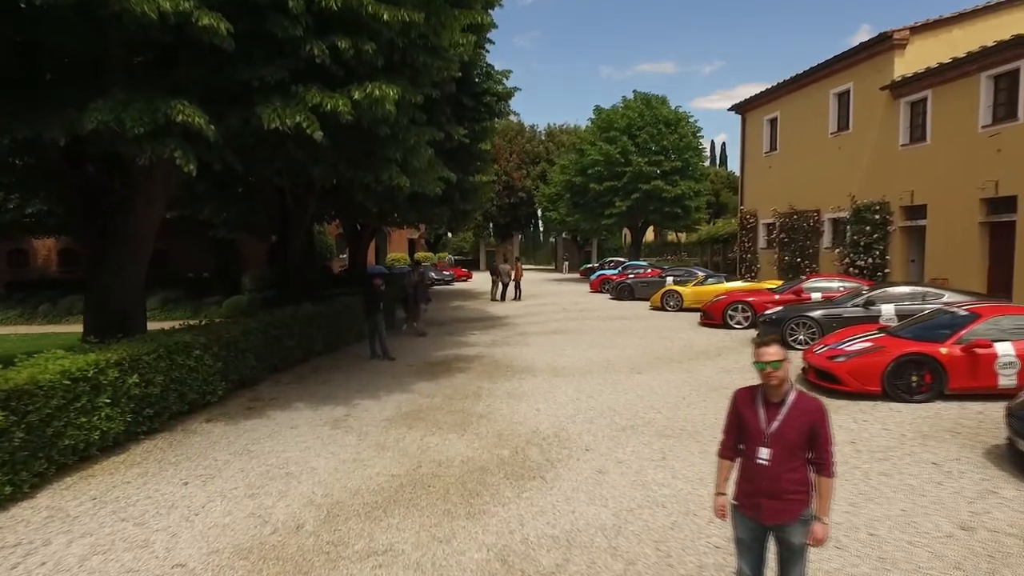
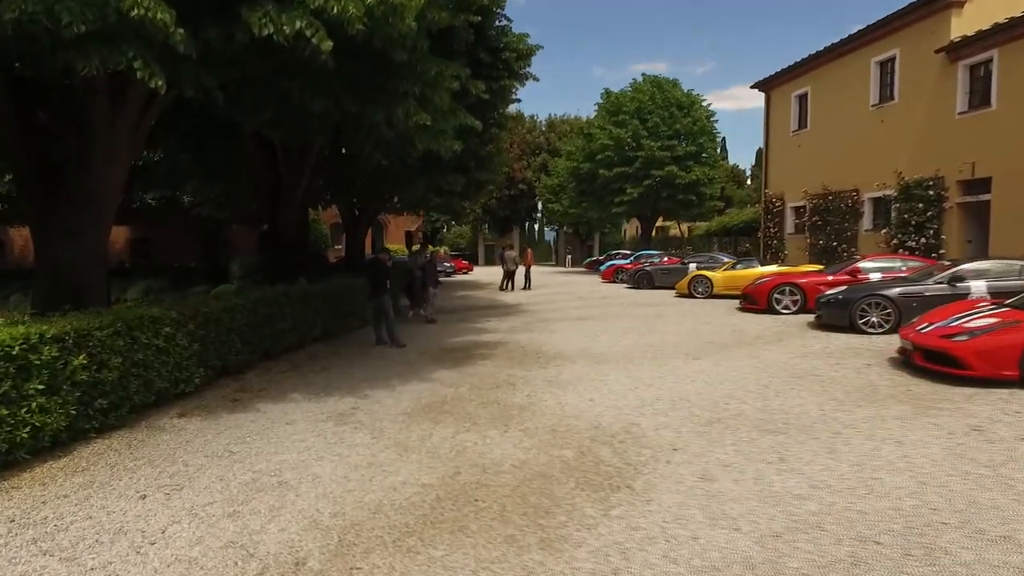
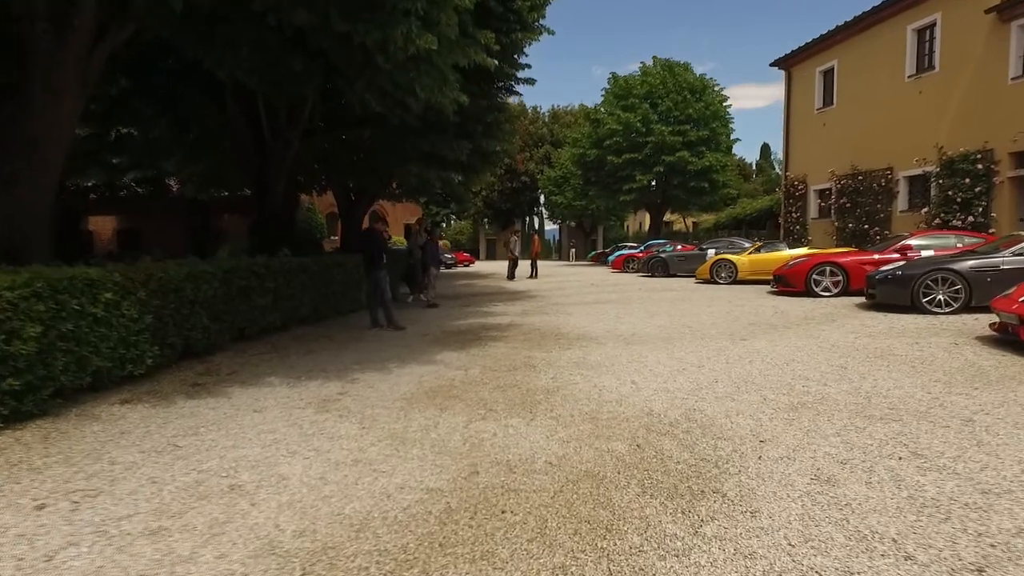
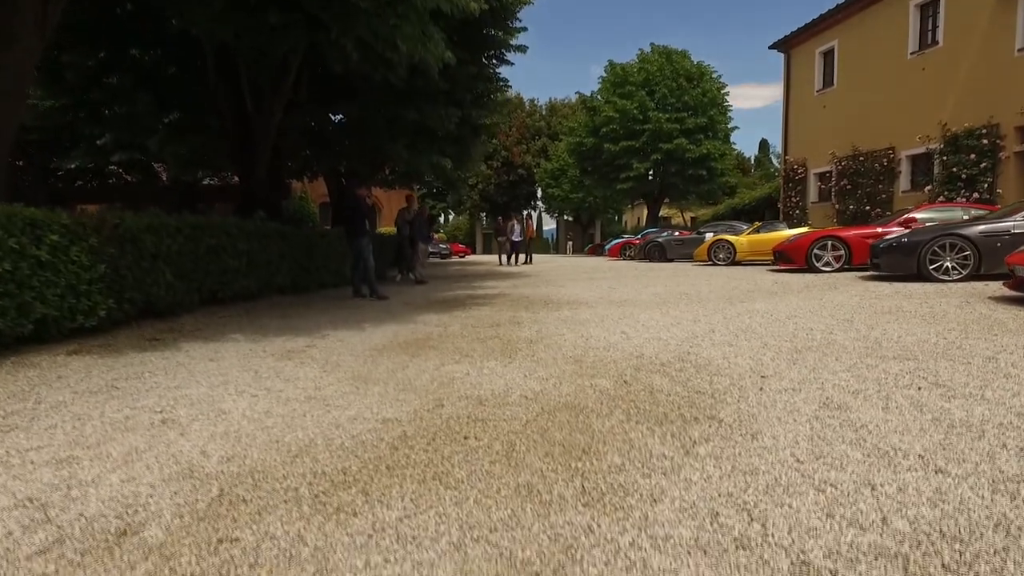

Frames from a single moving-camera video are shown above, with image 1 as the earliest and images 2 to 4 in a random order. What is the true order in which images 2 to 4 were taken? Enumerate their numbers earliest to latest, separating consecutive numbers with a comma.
2, 3, 4
